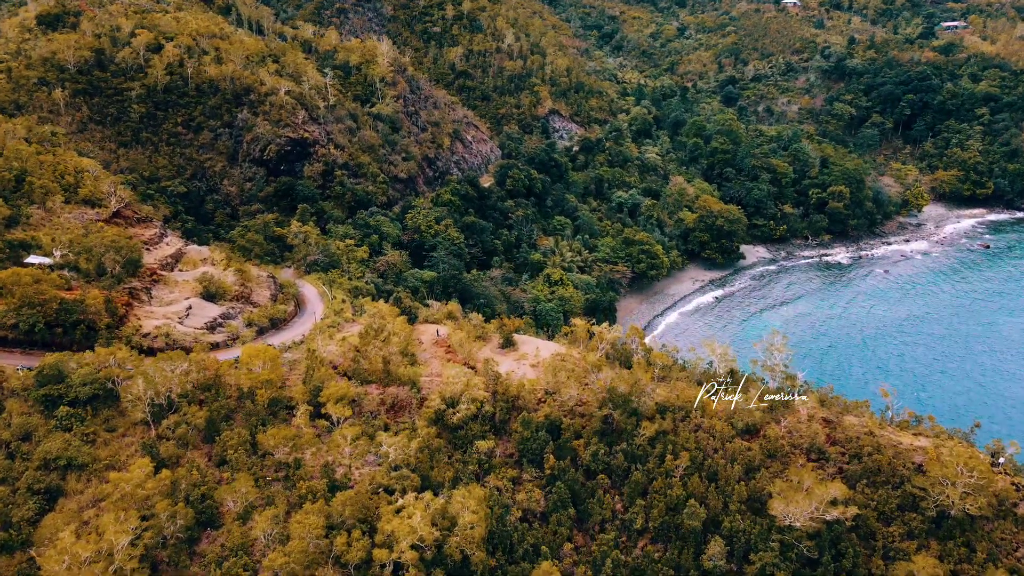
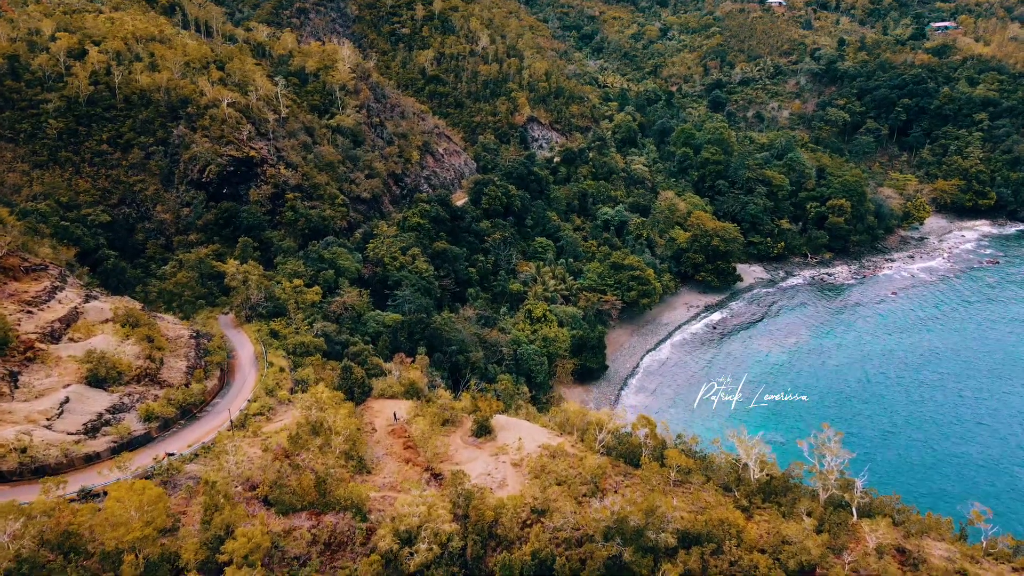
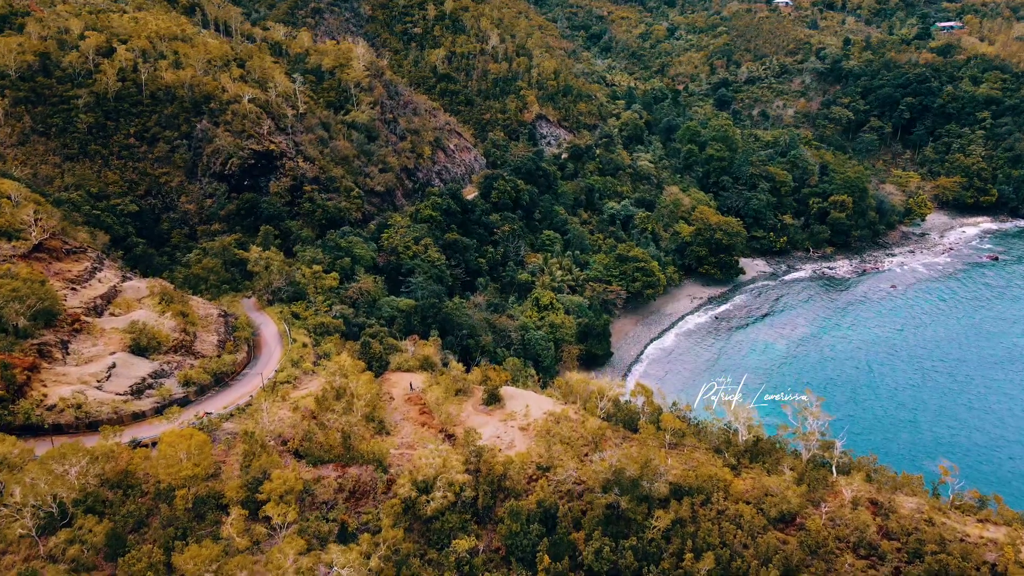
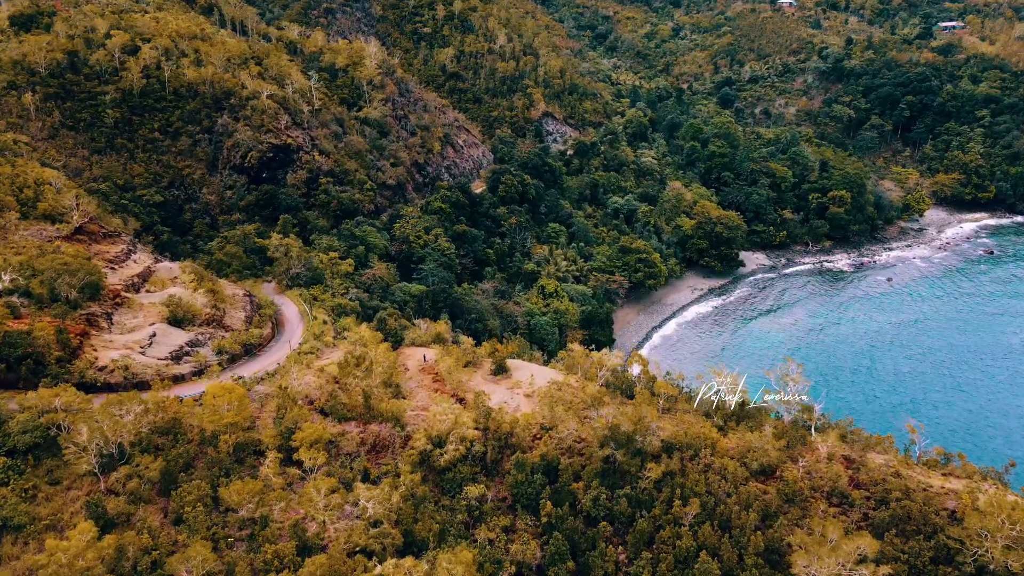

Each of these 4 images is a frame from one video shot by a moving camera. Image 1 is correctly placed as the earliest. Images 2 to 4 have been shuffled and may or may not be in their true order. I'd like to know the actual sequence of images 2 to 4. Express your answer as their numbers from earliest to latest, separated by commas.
4, 3, 2
